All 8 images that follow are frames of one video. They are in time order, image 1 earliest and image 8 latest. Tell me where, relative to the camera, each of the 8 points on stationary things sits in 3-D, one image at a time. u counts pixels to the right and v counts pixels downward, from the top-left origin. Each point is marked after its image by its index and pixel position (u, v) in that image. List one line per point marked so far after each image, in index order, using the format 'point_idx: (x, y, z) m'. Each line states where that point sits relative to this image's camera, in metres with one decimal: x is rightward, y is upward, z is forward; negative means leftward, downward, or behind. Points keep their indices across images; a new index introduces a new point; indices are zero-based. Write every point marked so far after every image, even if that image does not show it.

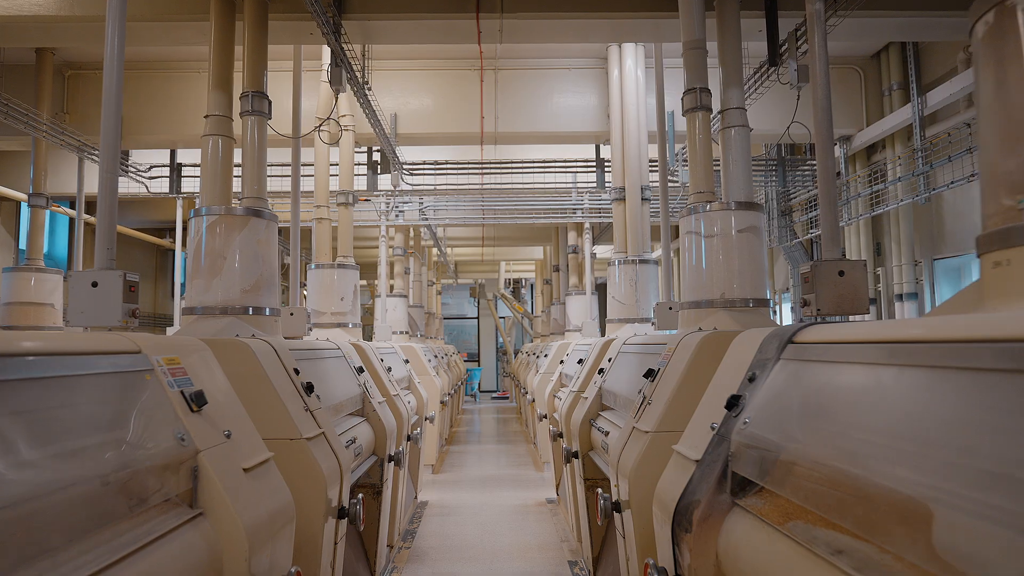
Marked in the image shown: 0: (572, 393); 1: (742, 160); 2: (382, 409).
0: (+0.4, -0.8, +3.8) m
1: (+1.3, +0.7, +2.9) m
2: (-0.8, -0.8, +3.4) m
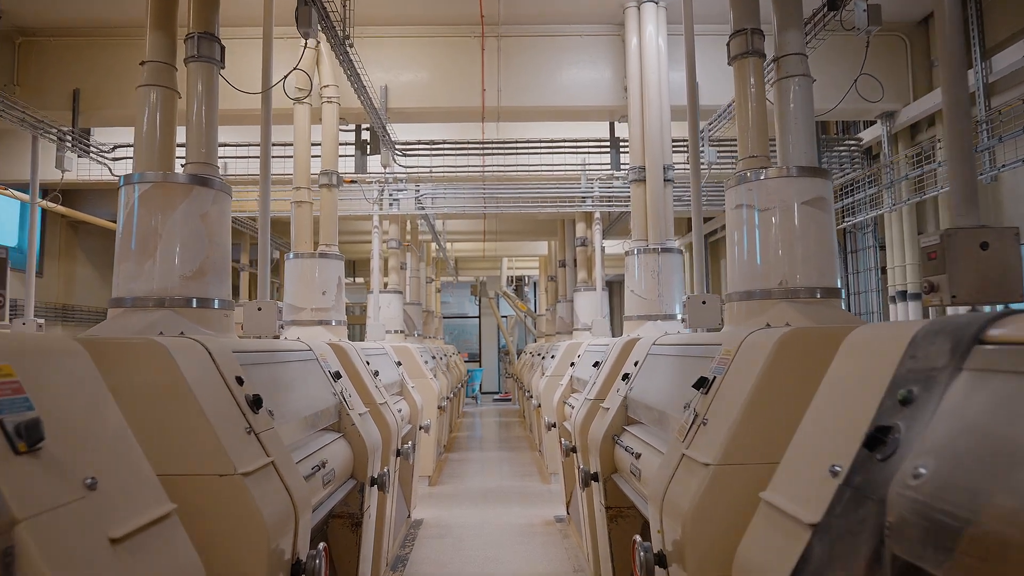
0: (+0.5, -0.7, +3.3) m
1: (+1.3, +0.8, +2.3) m
2: (-0.8, -0.7, +2.8) m
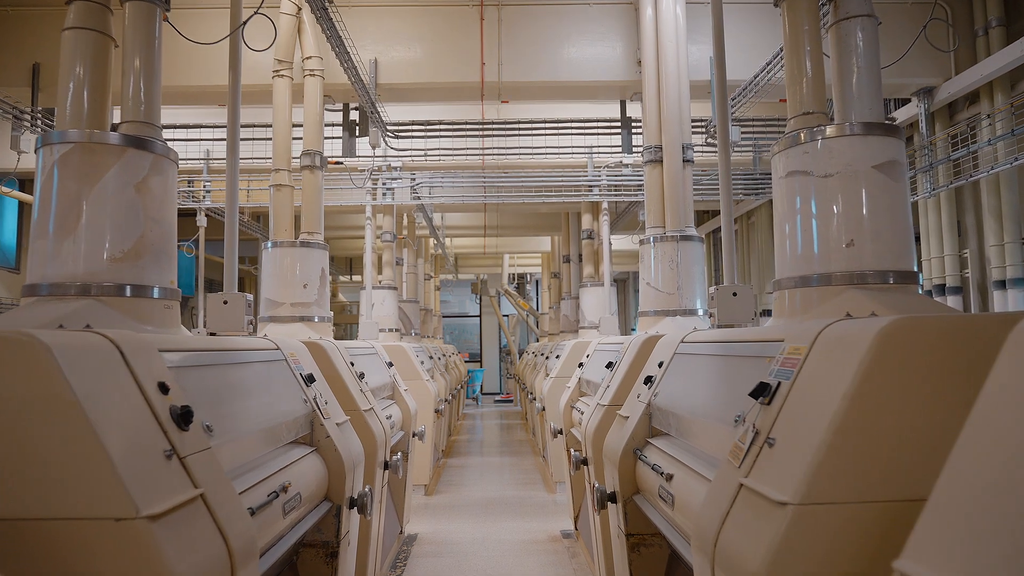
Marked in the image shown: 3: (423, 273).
0: (+0.5, -0.7, +2.9) m
1: (+1.3, +0.8, +1.9) m
2: (-0.8, -0.7, +2.4) m
3: (-1.7, +0.3, +9.6) m
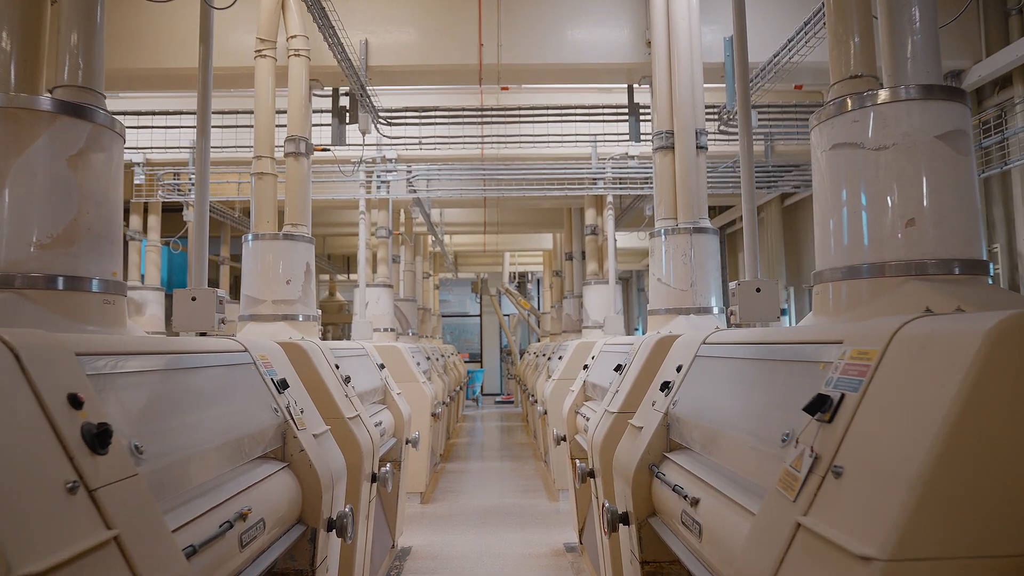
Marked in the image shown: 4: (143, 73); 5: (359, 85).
0: (+0.5, -0.6, +2.6) m
1: (+1.3, +0.8, +1.6) m
2: (-0.8, -0.7, +2.2) m
3: (-1.7, +0.3, +9.4) m
4: (-3.2, +1.8, +4.4) m
5: (-1.1, +1.5, +3.8) m
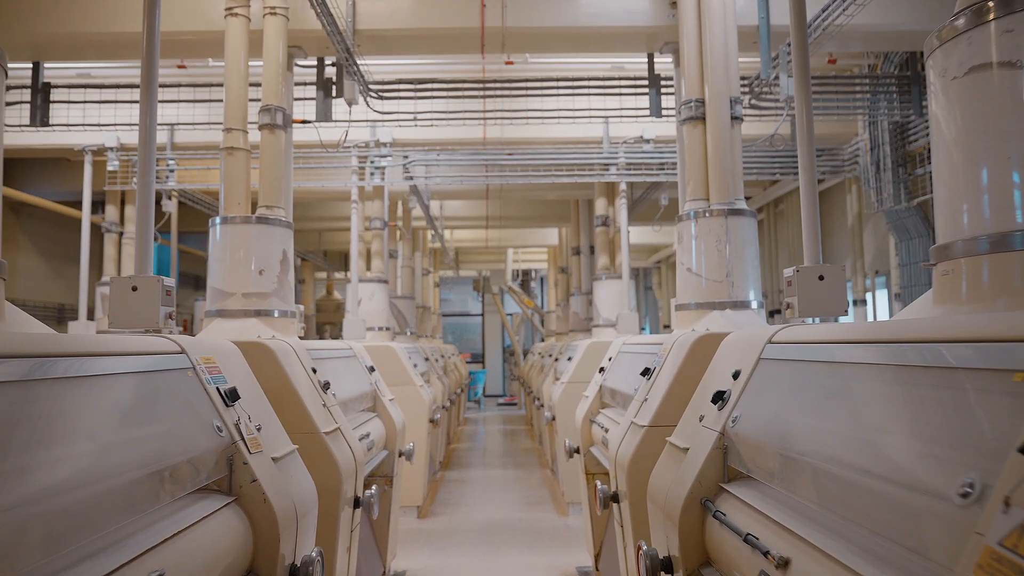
0: (+0.5, -0.6, +2.2) m
1: (+1.3, +0.9, +1.2) m
2: (-0.8, -0.6, +1.7) m
3: (-1.6, +0.3, +8.9) m
4: (-3.1, +1.9, +4.0) m
5: (-1.1, +1.5, +3.4) m
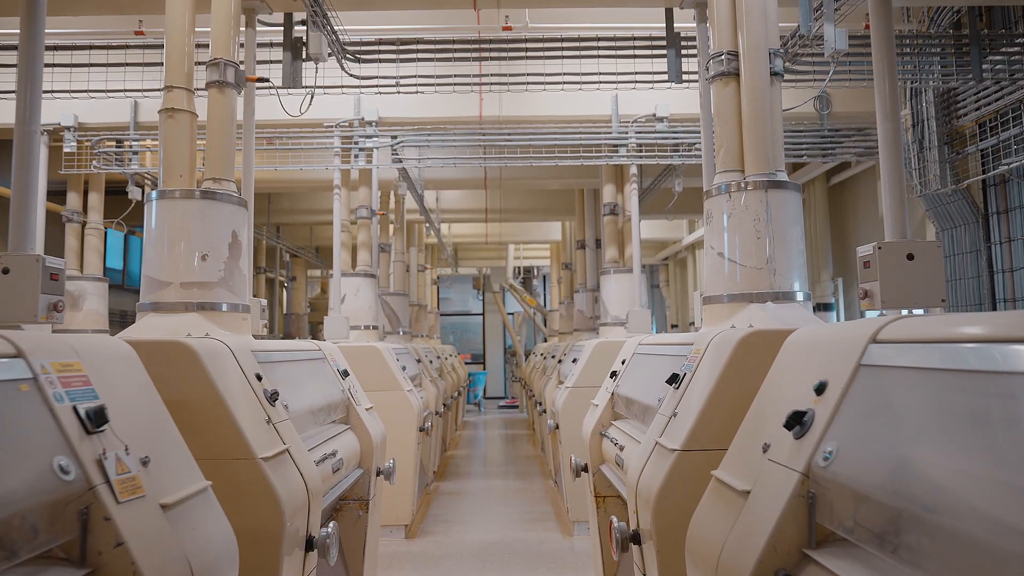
0: (+0.5, -0.5, +1.7) m
1: (+1.3, +0.9, +0.7) m
2: (-0.8, -0.6, +1.2) m
3: (-1.6, +0.4, +8.5) m
4: (-3.1, +1.9, +3.5) m
5: (-1.1, +1.6, +2.9) m
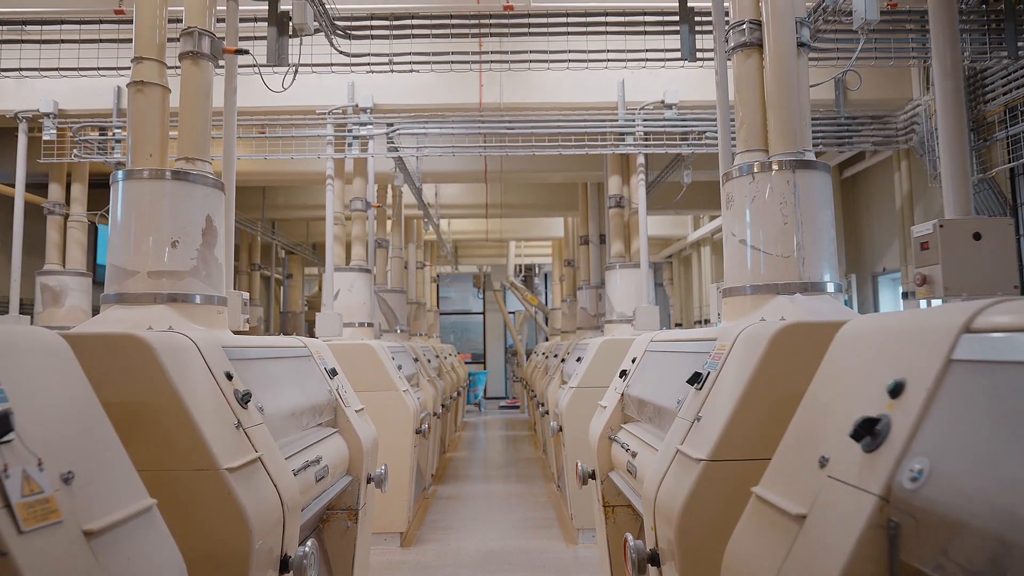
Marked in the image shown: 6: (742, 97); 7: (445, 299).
0: (+0.5, -0.5, +1.5) m
1: (+1.3, +1.0, +0.5) m
2: (-0.8, -0.5, +1.0) m
3: (-1.6, +0.4, +8.2) m
4: (-3.1, +2.0, +3.3) m
5: (-1.1, +1.6, +2.7) m
6: (+1.0, +0.9, +2.4) m
7: (-2.0, -0.3, +15.1) m
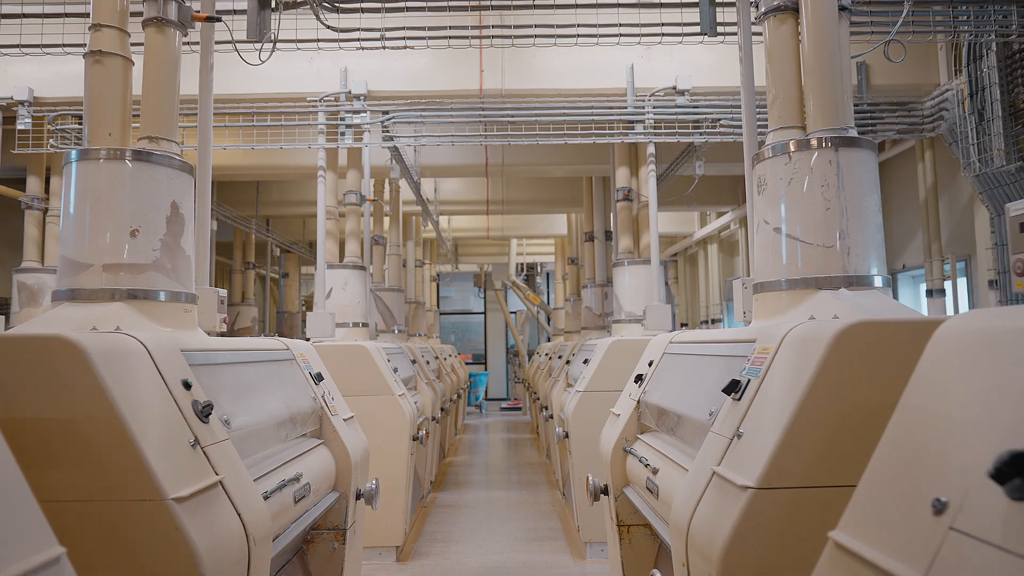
0: (+0.5, -0.5, +1.2) m
1: (+1.3, +1.0, +0.2) m
2: (-0.8, -0.5, +0.8) m
3: (-1.5, +0.5, +8.0) m
4: (-3.1, +2.0, +3.1) m
5: (-1.1, +1.7, +2.4) m
6: (+1.1, +0.9, +2.1) m
7: (-1.9, -0.3, +14.9) m
